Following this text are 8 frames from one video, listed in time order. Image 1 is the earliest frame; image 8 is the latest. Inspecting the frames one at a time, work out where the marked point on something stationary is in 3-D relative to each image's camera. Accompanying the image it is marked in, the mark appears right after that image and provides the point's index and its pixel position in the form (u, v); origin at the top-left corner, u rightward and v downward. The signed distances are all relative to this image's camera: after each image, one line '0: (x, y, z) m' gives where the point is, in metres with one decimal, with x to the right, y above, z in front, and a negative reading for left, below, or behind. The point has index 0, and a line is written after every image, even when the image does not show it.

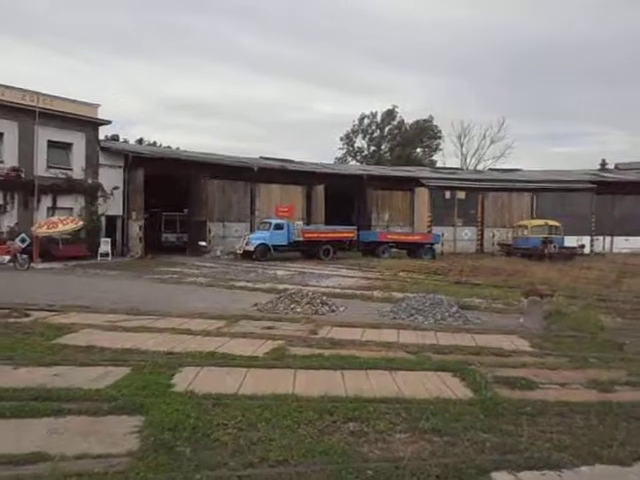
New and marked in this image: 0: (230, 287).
0: (-3.0, -1.7, +18.1) m
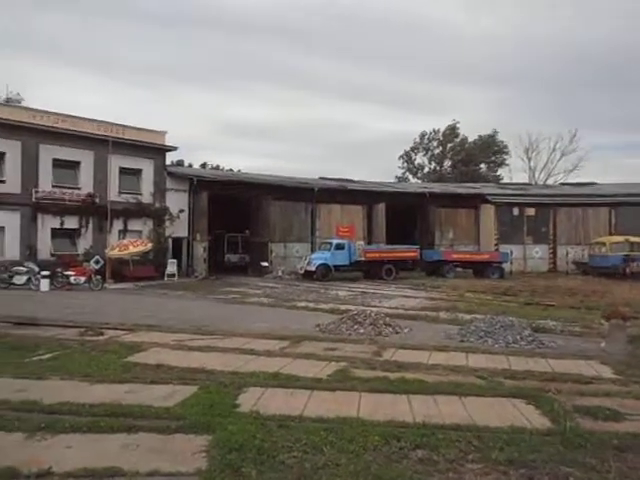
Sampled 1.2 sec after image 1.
0: (-0.9, -2.4, +18.1) m
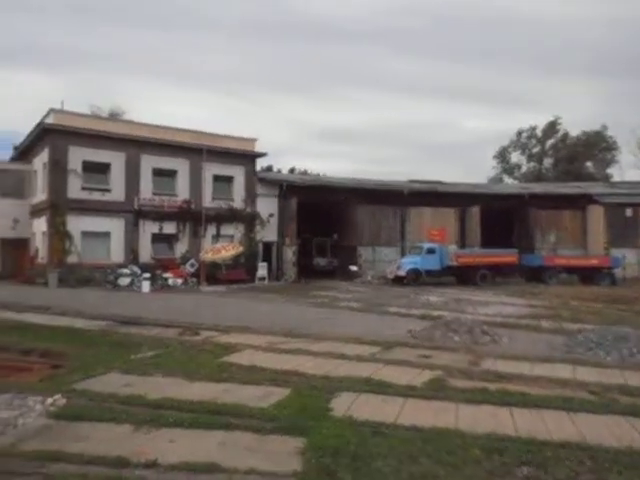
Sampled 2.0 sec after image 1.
0: (+2.2, -2.6, +17.9) m
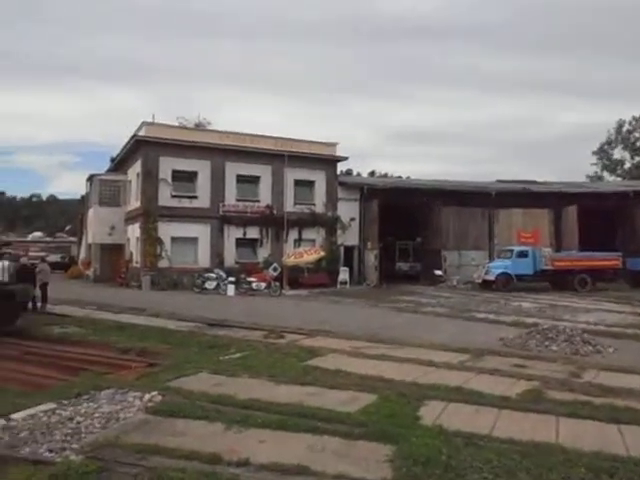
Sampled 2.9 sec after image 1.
0: (+5.0, -2.7, +17.2) m
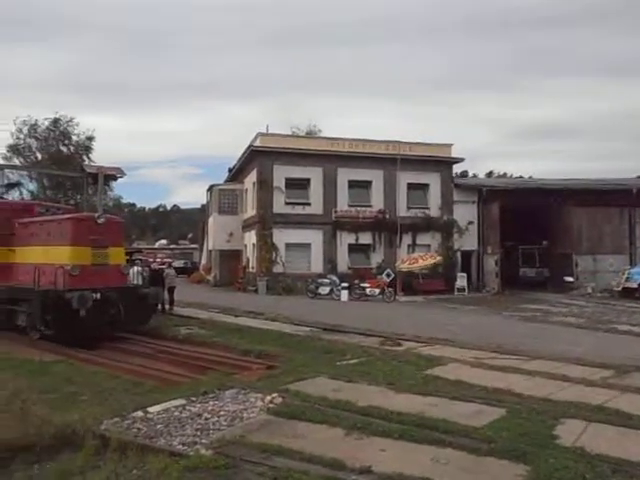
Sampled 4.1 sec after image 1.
0: (+8.7, -2.8, +15.7) m
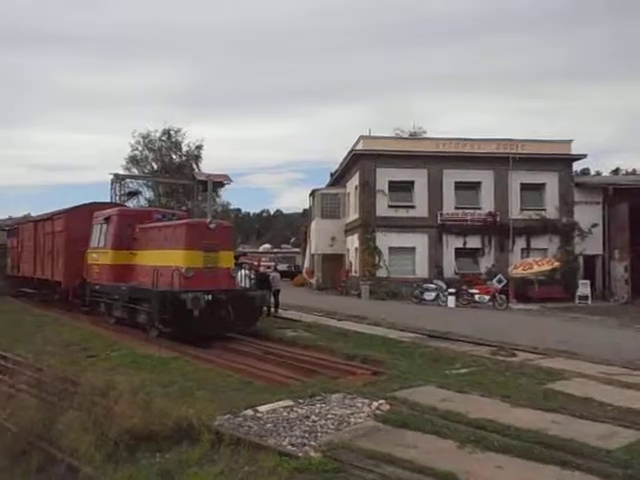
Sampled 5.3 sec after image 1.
0: (+11.7, -2.9, +13.6) m
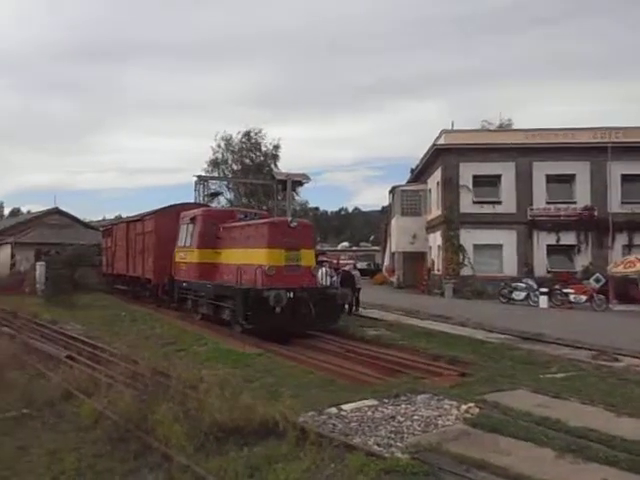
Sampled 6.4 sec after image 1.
0: (+13.8, -2.8, +11.7) m
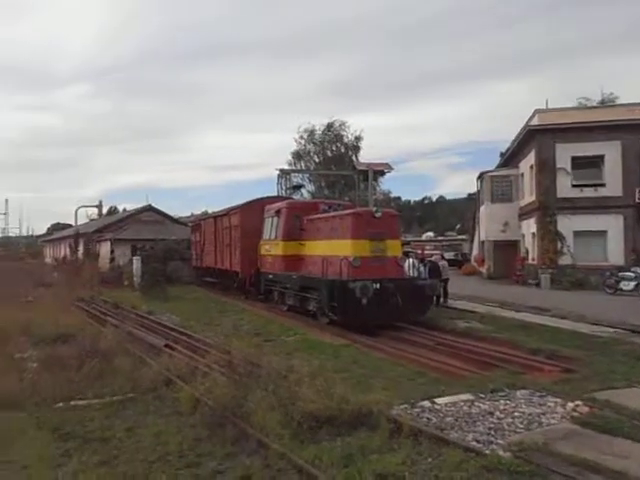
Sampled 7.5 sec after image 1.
0: (+15.8, -2.3, +9.4) m
